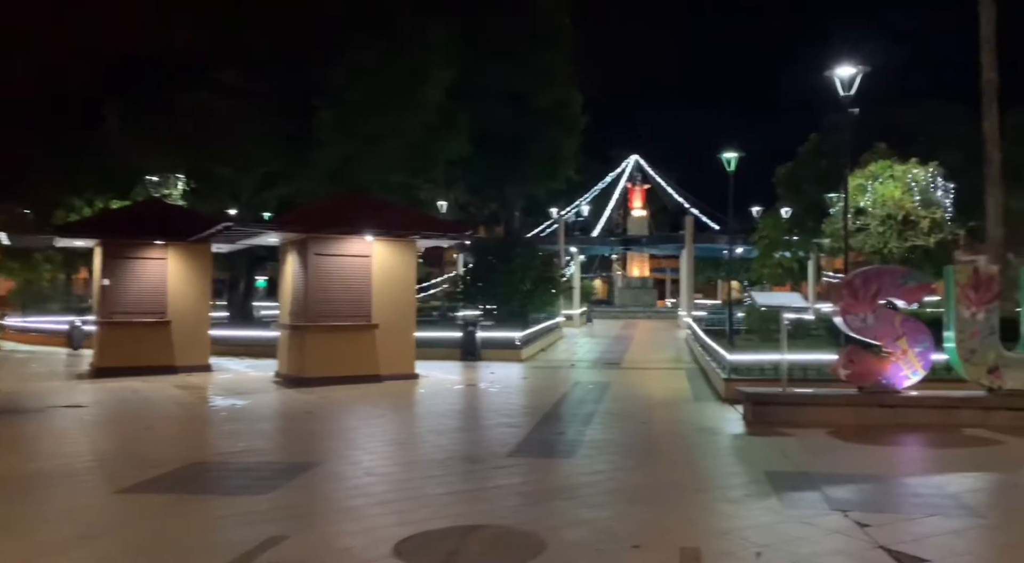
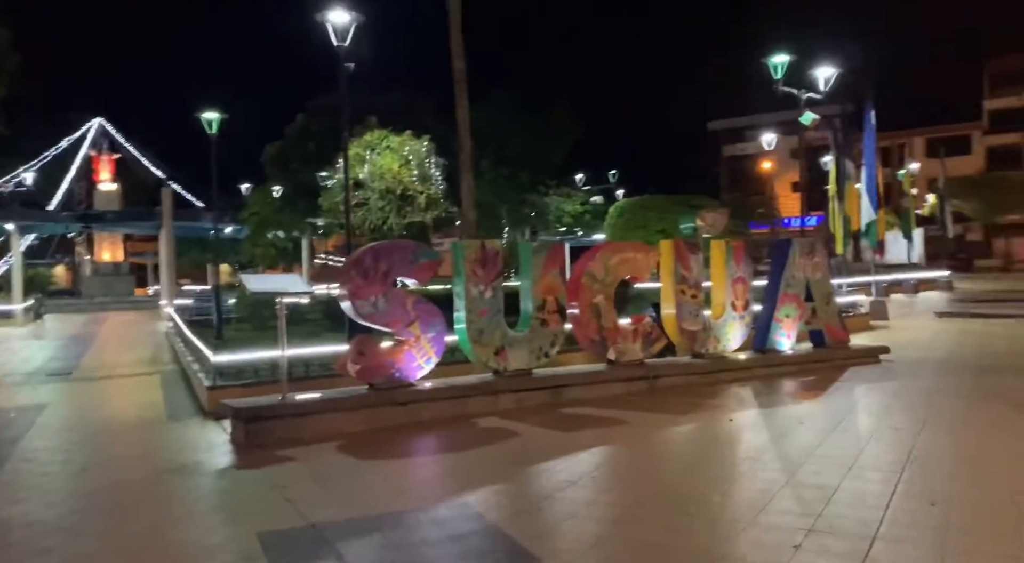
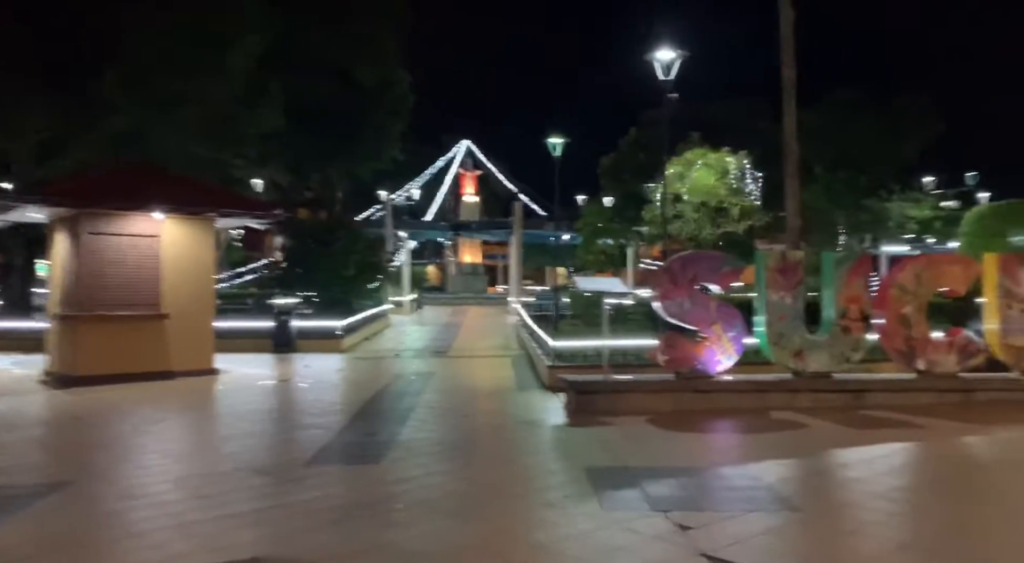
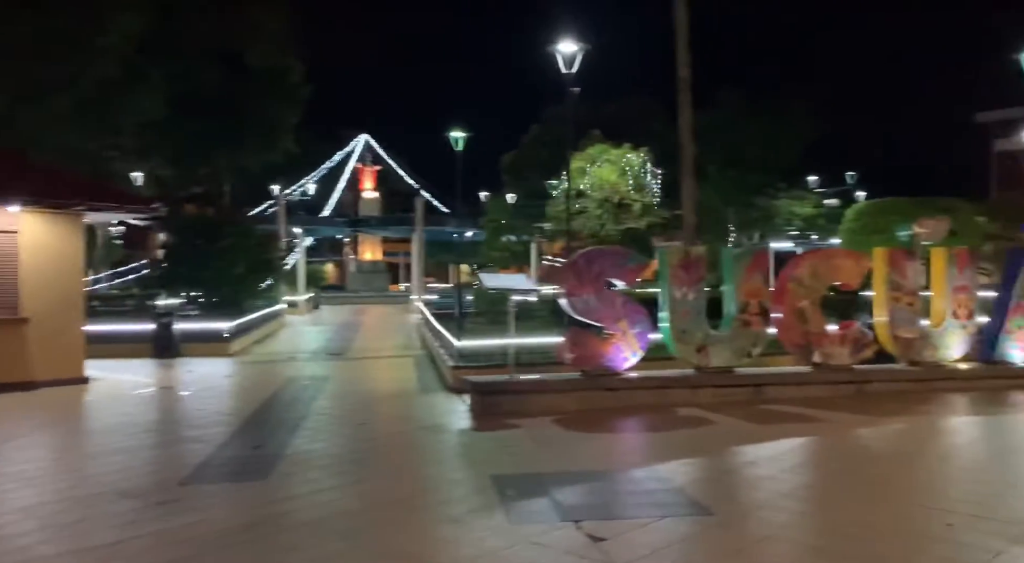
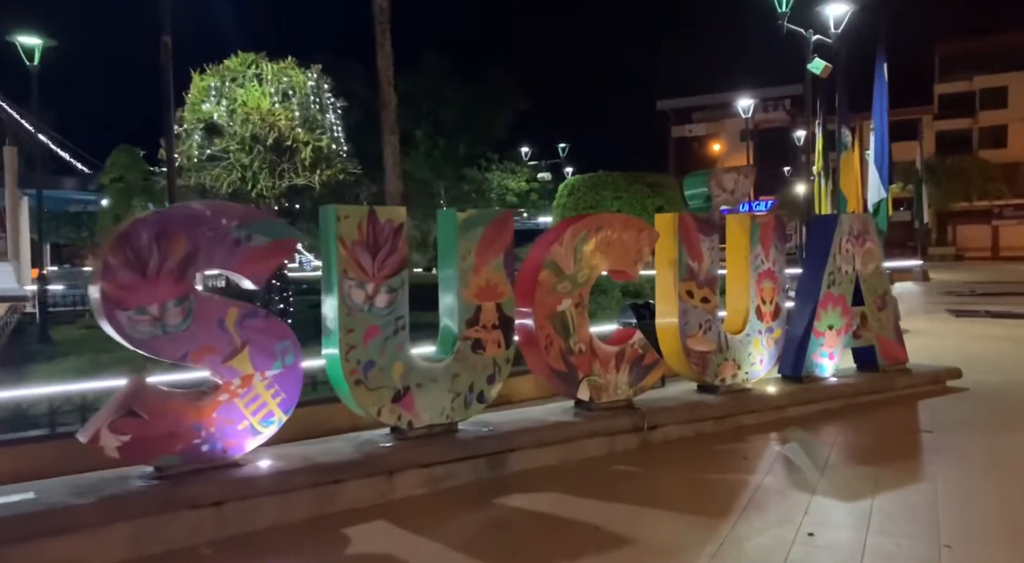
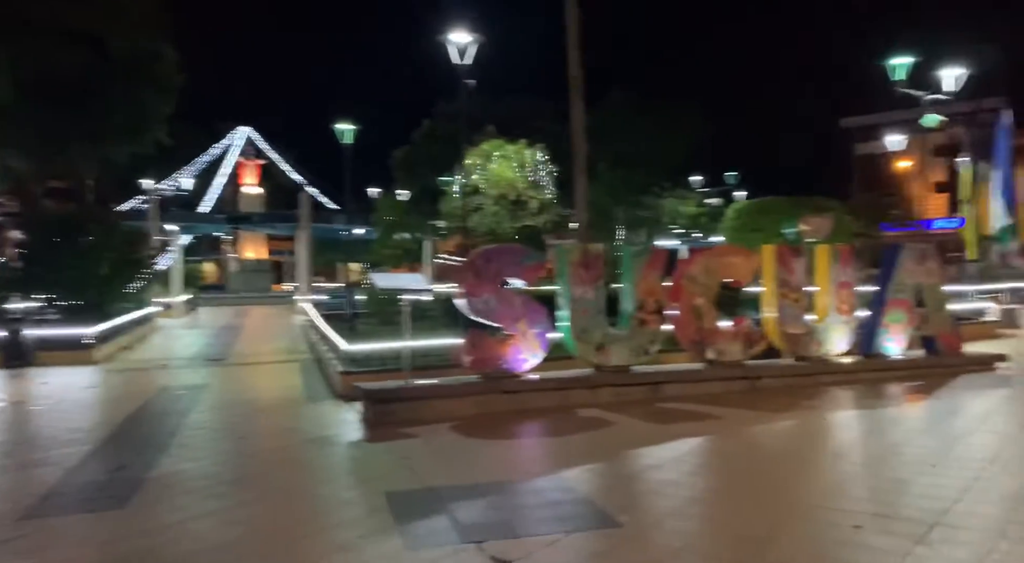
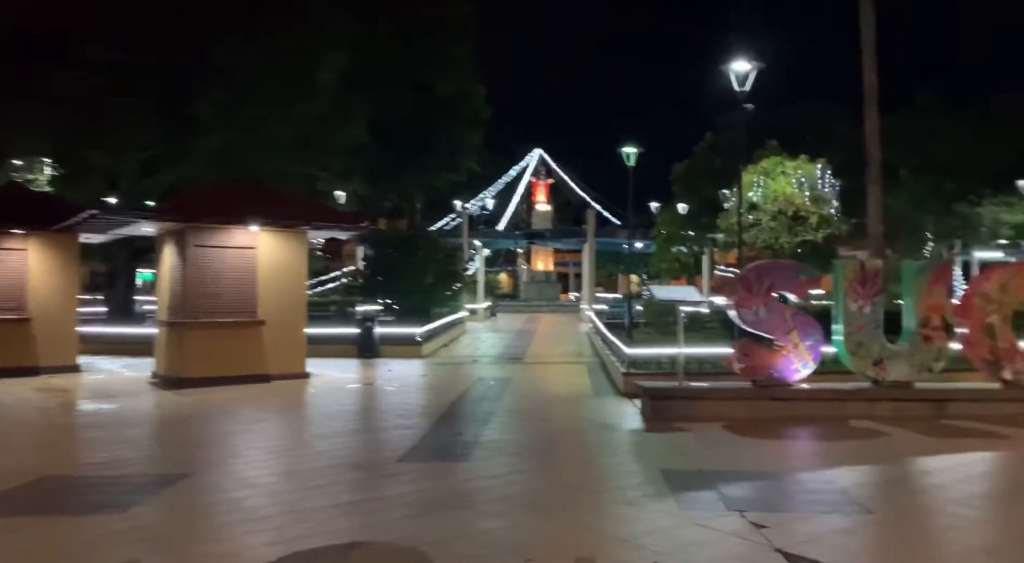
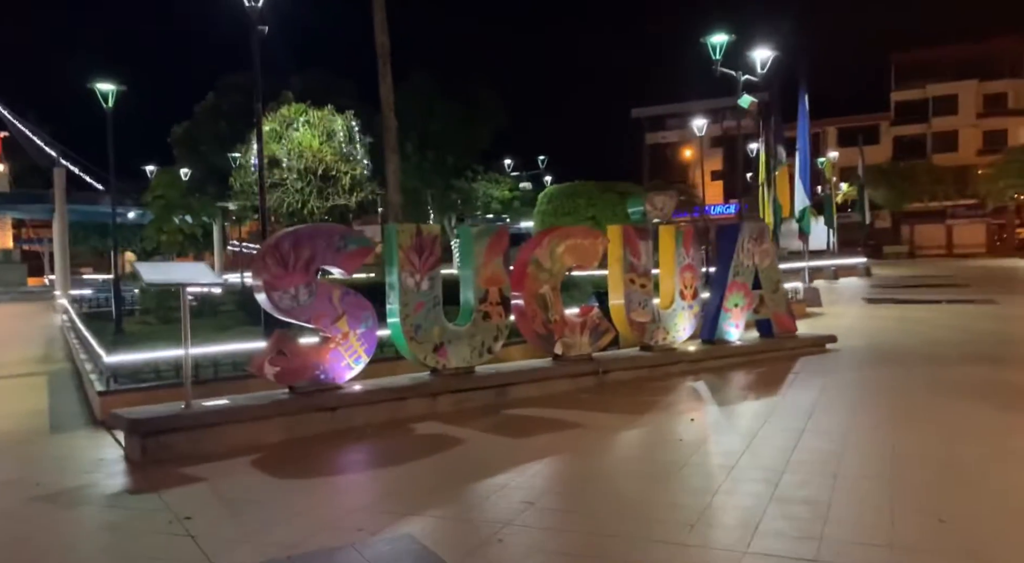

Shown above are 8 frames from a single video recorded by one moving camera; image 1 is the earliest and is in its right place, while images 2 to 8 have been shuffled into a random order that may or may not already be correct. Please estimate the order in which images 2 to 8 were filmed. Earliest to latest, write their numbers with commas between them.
7, 3, 4, 6, 2, 8, 5
